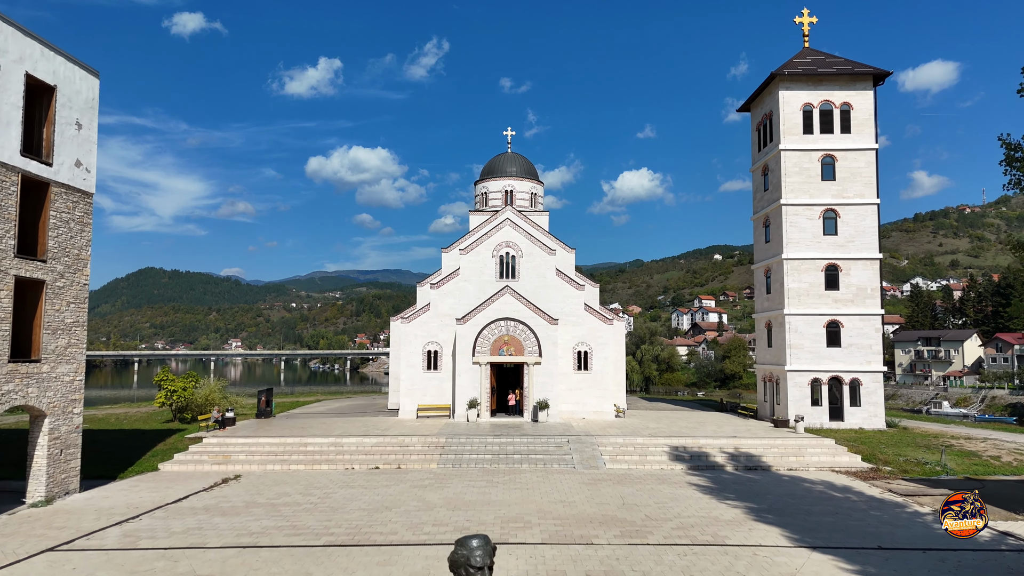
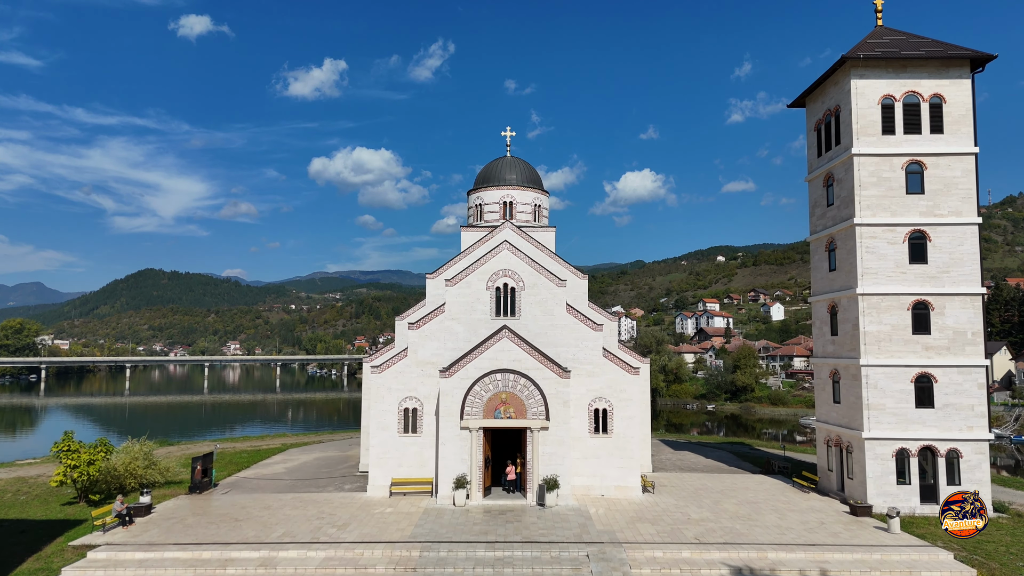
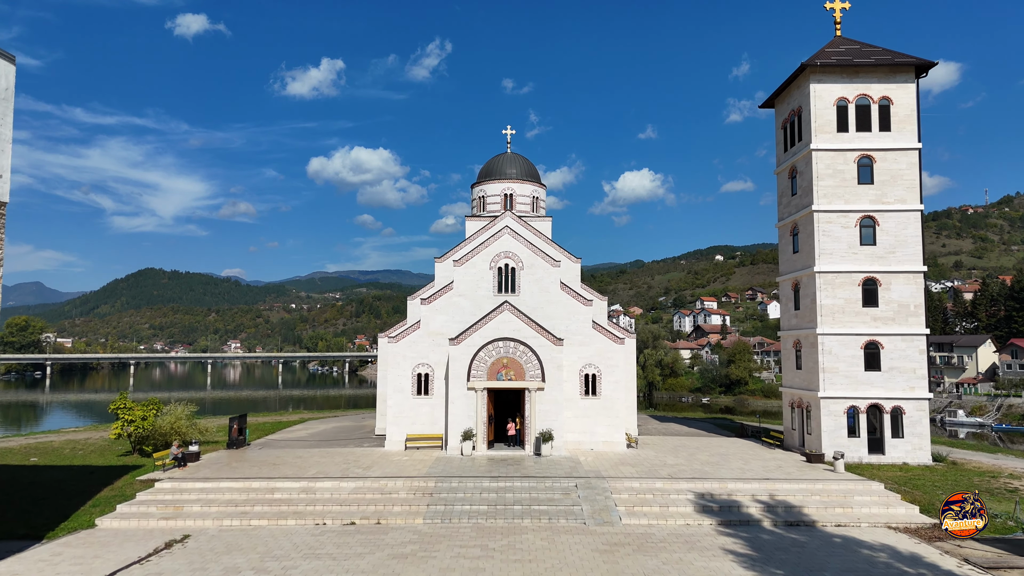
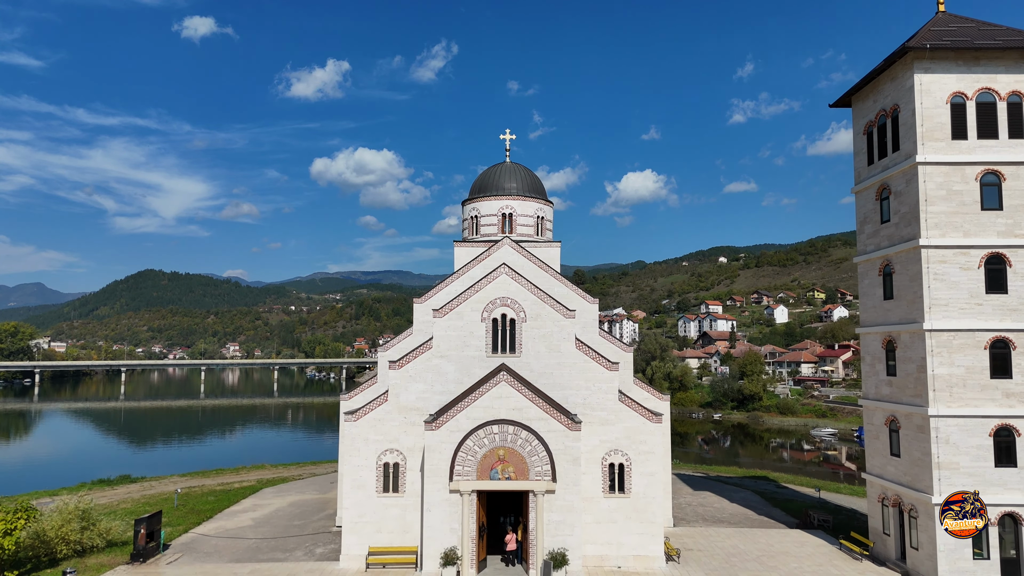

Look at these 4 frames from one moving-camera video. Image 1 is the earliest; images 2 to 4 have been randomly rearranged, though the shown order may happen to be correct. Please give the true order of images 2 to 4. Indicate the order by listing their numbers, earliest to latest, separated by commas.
3, 2, 4
